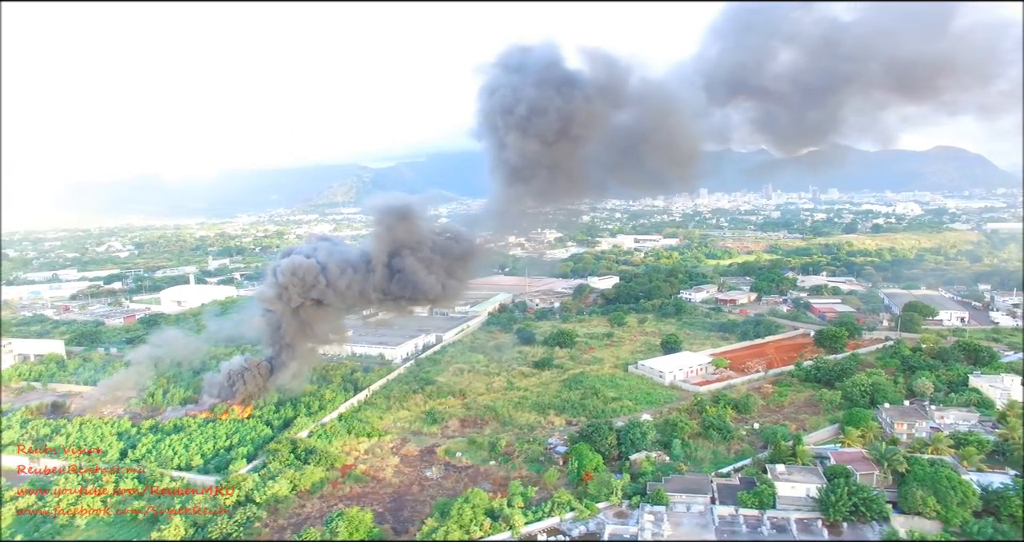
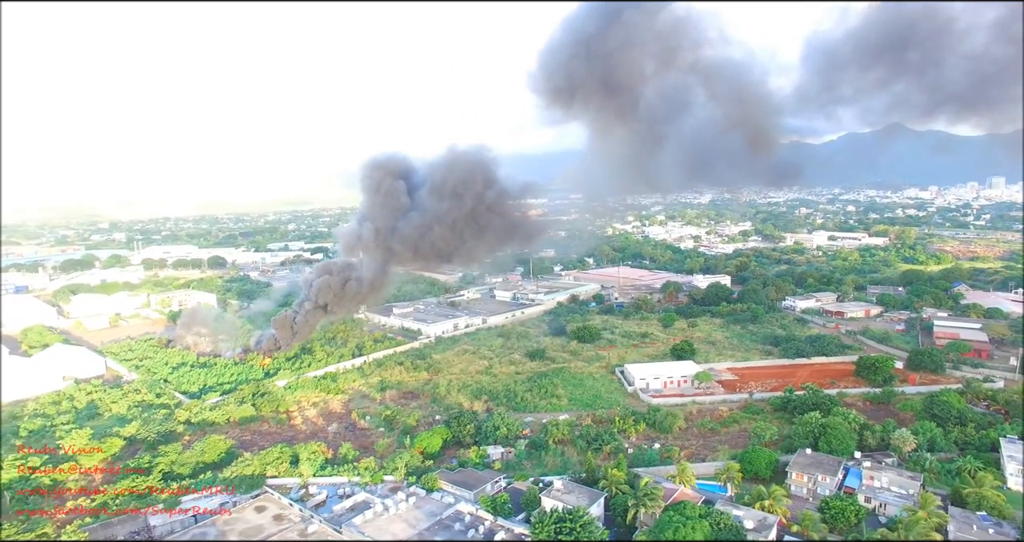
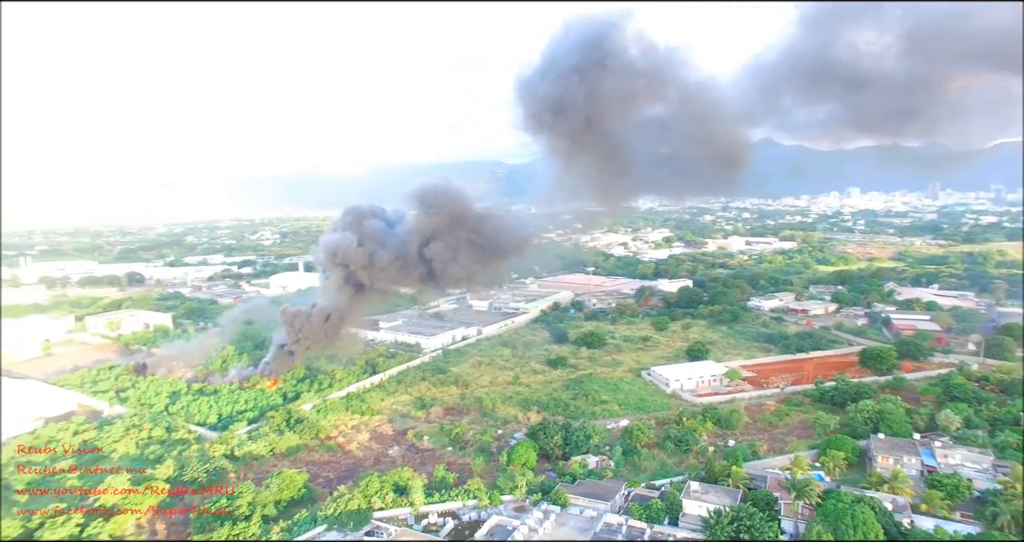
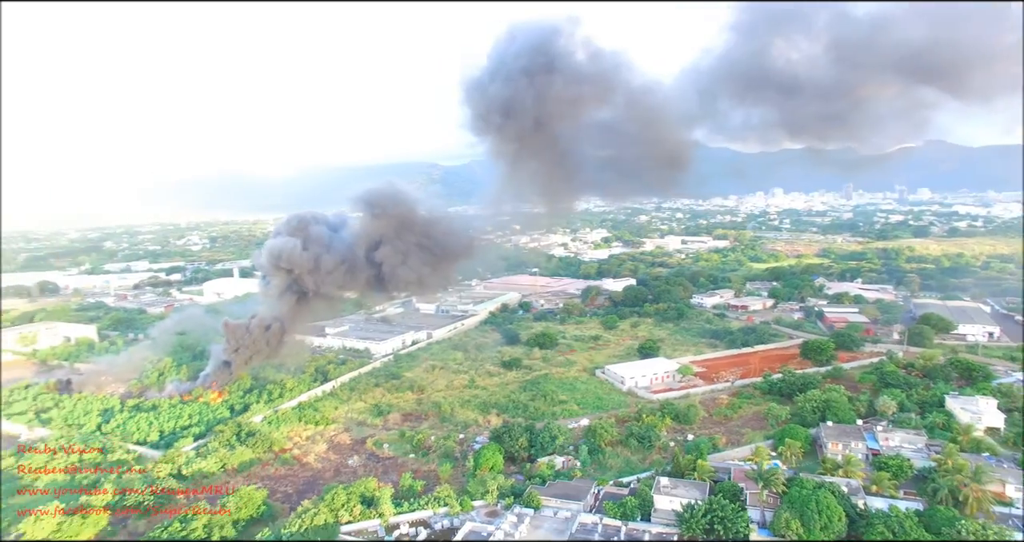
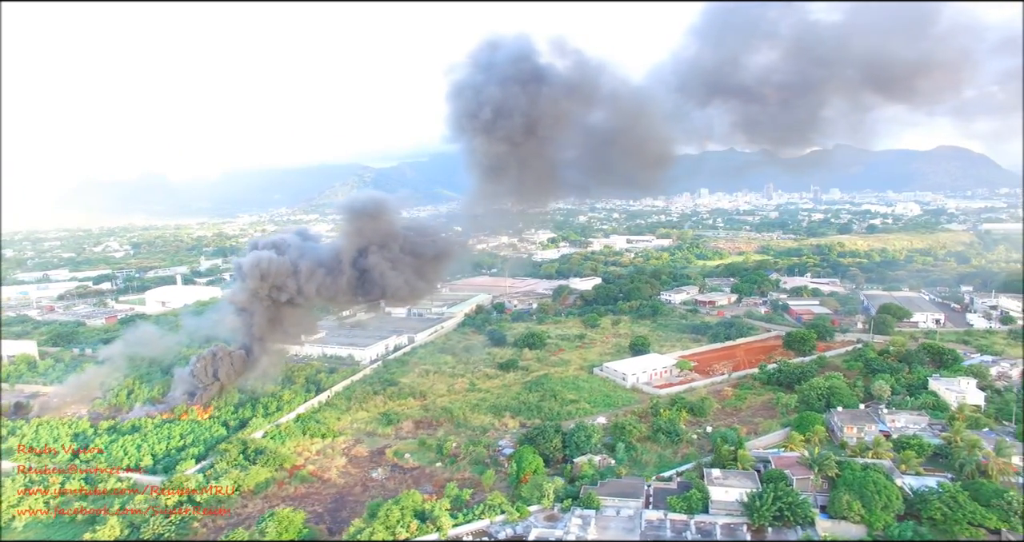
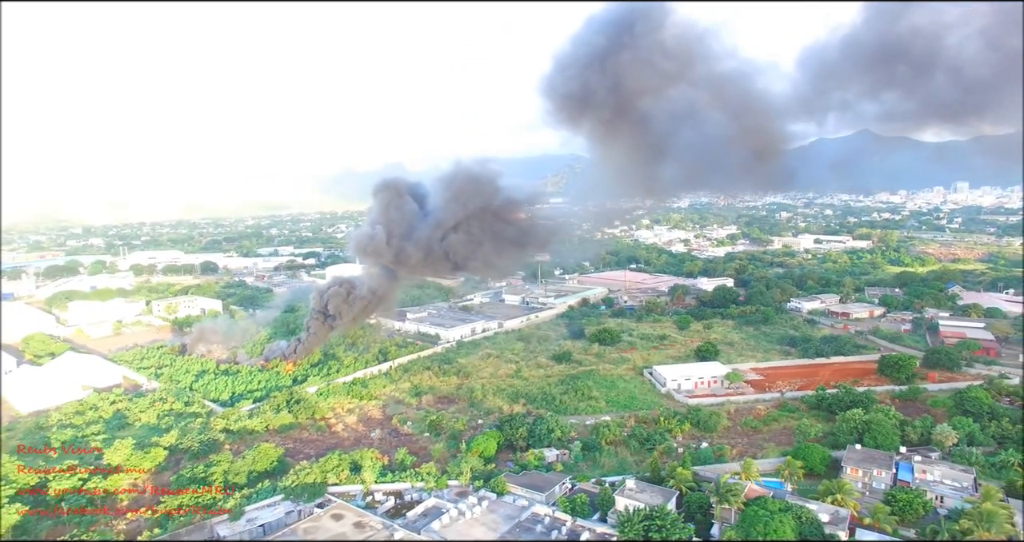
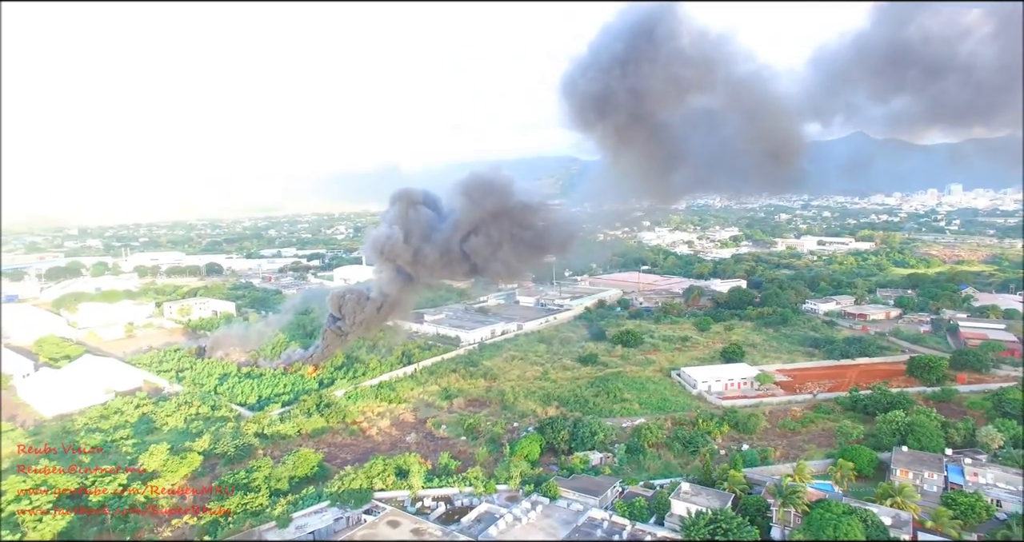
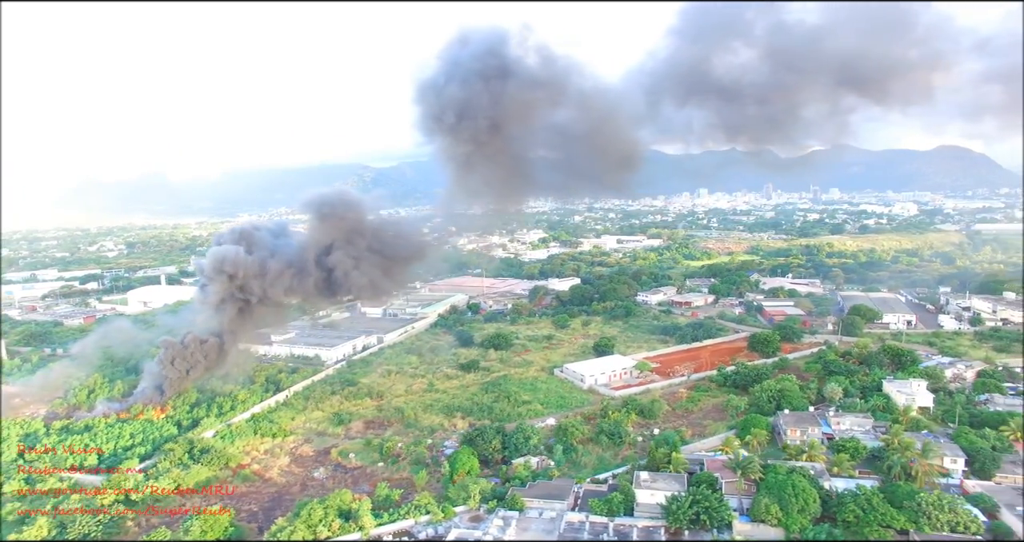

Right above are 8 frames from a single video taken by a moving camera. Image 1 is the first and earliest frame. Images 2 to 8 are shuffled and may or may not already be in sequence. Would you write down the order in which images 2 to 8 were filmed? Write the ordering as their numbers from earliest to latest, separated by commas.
5, 8, 4, 3, 7, 6, 2
